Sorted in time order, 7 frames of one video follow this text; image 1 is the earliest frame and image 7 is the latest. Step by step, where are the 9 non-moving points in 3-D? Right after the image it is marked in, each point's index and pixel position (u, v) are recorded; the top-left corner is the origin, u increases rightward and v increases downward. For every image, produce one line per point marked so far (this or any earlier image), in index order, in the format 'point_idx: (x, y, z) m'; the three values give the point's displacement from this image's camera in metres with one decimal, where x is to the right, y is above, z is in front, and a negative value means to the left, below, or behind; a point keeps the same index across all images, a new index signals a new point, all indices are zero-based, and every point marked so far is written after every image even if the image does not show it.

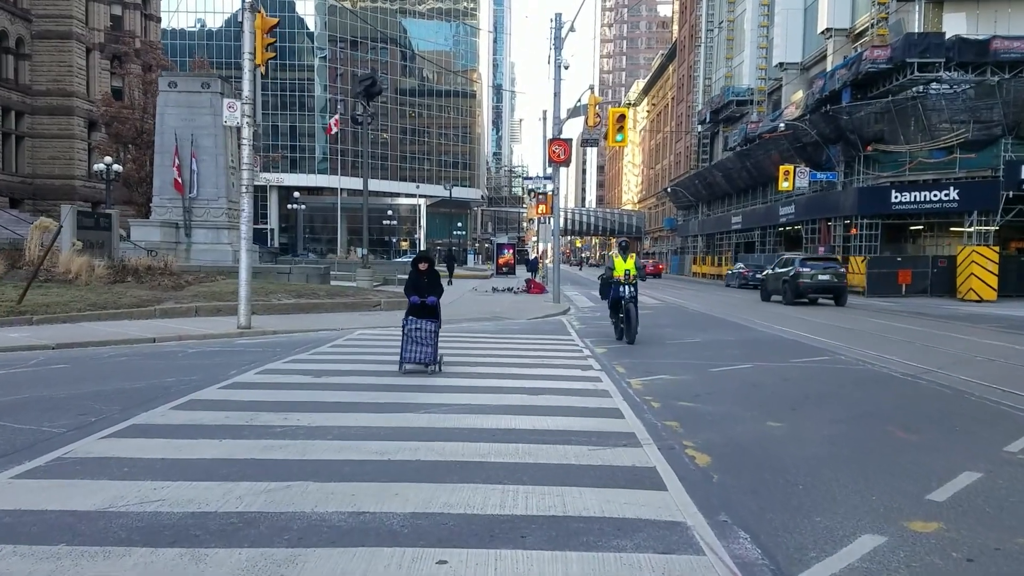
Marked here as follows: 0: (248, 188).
0: (-4.3, +1.6, +14.0) m
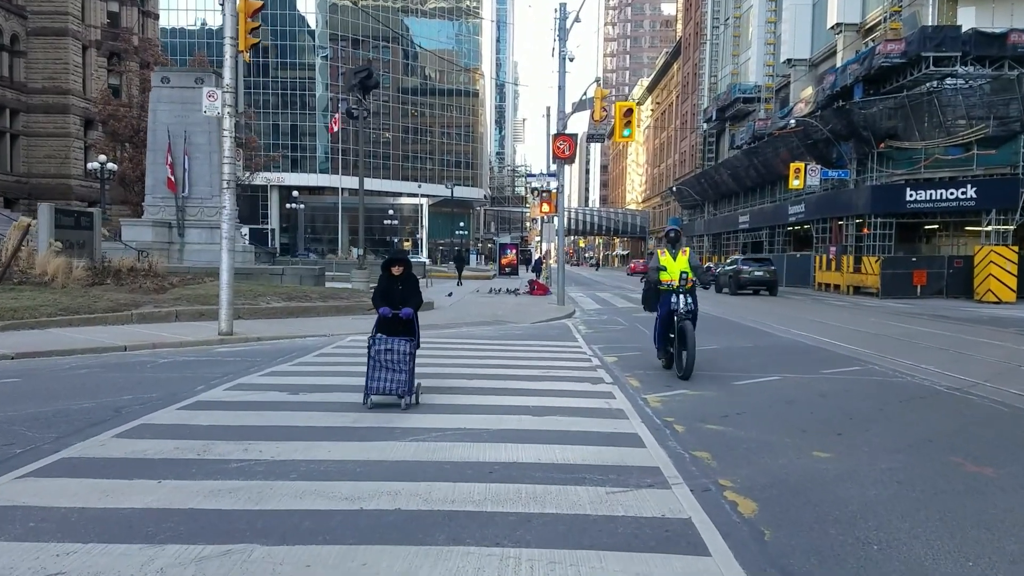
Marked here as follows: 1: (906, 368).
0: (-4.2, +1.6, +13.0) m
1: (+5.1, -1.0, +11.2) m
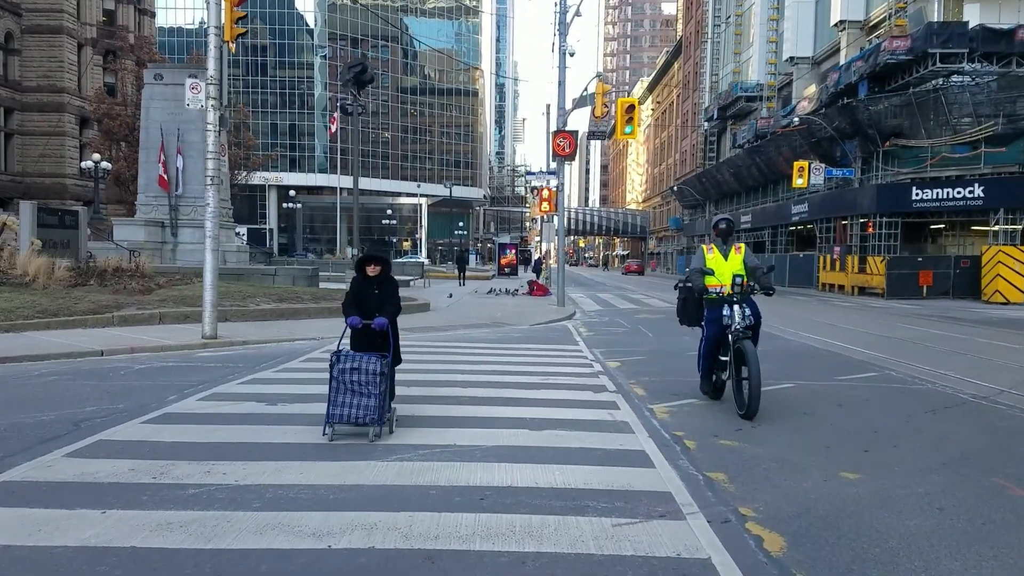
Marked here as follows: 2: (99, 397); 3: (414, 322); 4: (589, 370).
0: (-4.3, +1.6, +12.4) m
1: (+5.0, -1.1, +10.6) m
2: (-3.7, -1.0, +7.7) m
3: (-1.9, -0.7, +16.9) m
4: (+0.9, -1.0, +10.6) m
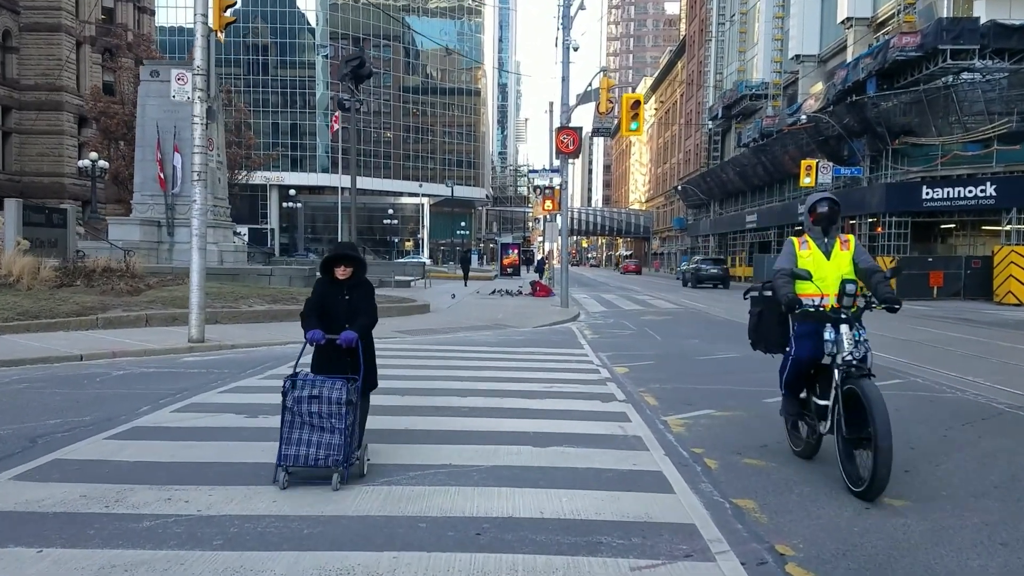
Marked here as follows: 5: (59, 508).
0: (-4.2, +1.5, +11.8) m
1: (+5.1, -1.1, +9.9) m
2: (-3.7, -1.0, +7.2) m
3: (-1.9, -0.7, +16.3) m
4: (+1.0, -1.0, +10.0) m
5: (-2.3, -1.1, +4.4) m
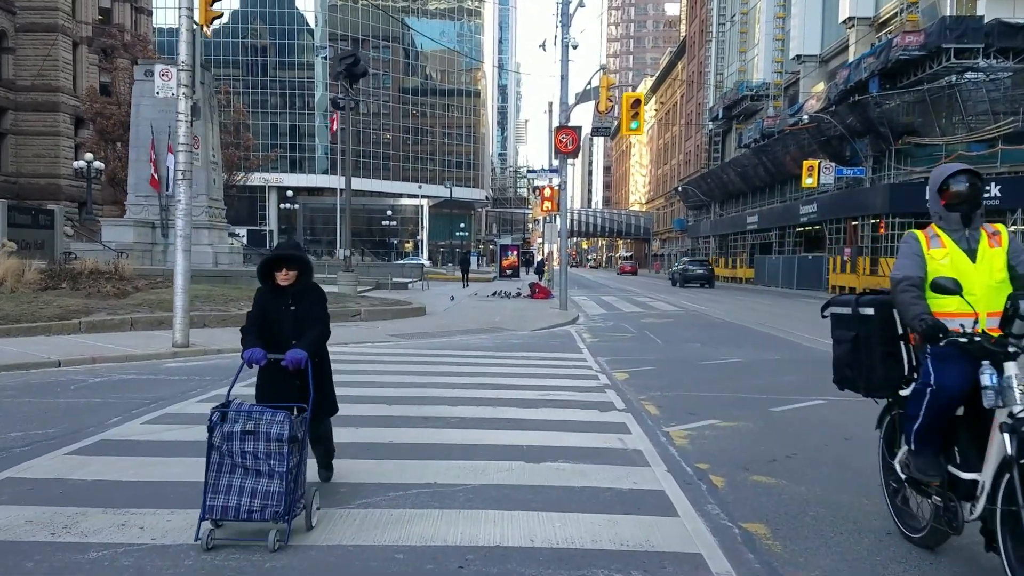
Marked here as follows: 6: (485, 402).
0: (-4.3, +1.5, +11.4) m
1: (+5.0, -1.1, +9.5) m
2: (-3.7, -1.0, +6.8) m
3: (-1.9, -0.7, +15.9) m
4: (+0.9, -1.1, +9.6) m
5: (-2.3, -1.1, +4.0) m
6: (-0.2, -1.1, +8.1) m
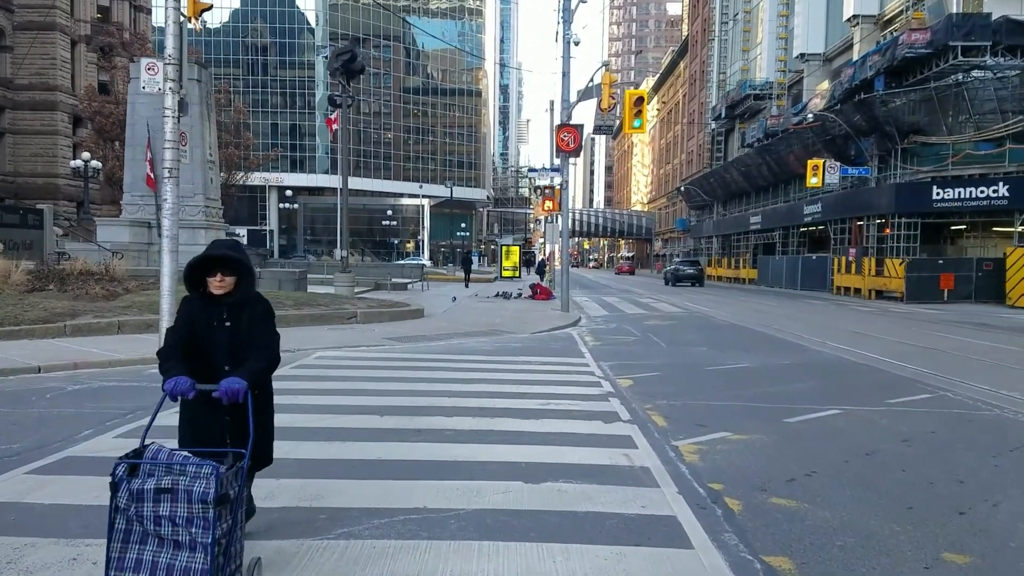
0: (-4.3, +1.5, +11.0) m
1: (+5.0, -1.1, +9.1) m
2: (-3.8, -1.0, +6.3) m
3: (-1.9, -0.8, +15.4) m
4: (+0.9, -1.1, +9.2) m
5: (-2.3, -1.2, +3.5) m
6: (-0.3, -1.1, +7.7) m
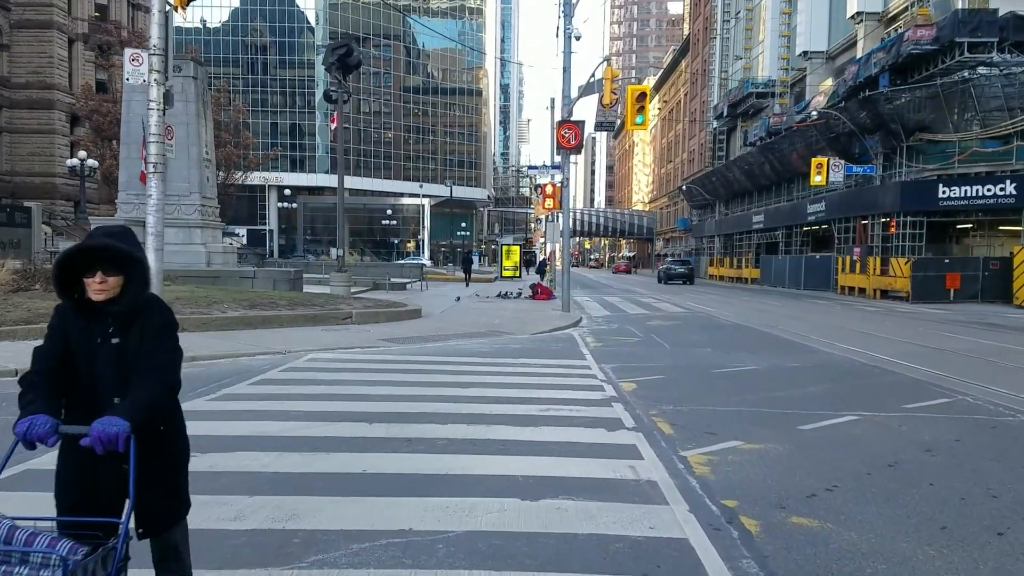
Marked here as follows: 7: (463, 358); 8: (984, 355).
0: (-4.3, +1.5, +10.5) m
1: (+5.0, -1.1, +8.7) m
2: (-3.8, -1.0, +5.9) m
3: (-1.9, -0.7, +15.0) m
4: (+0.9, -1.1, +8.8) m
5: (-2.4, -1.2, +3.1) m
6: (-0.3, -1.1, +7.3) m
7: (-0.7, -1.0, +12.3) m
8: (+7.4, -1.0, +13.6) m
